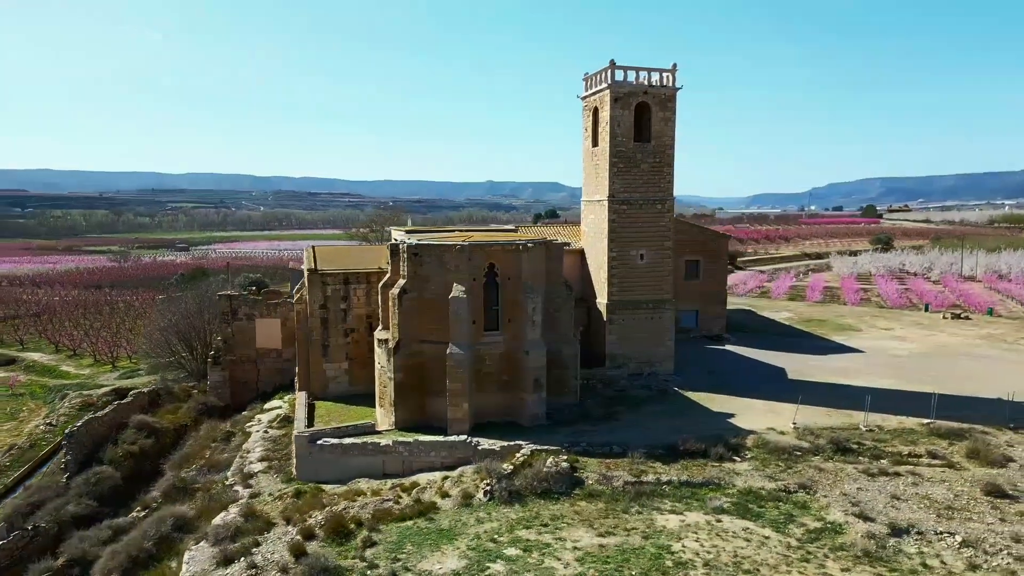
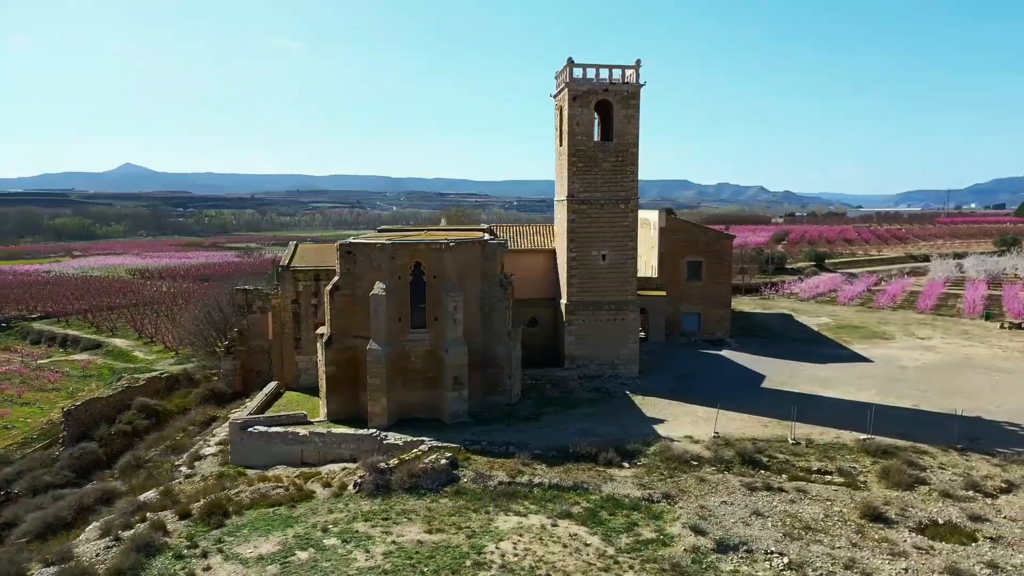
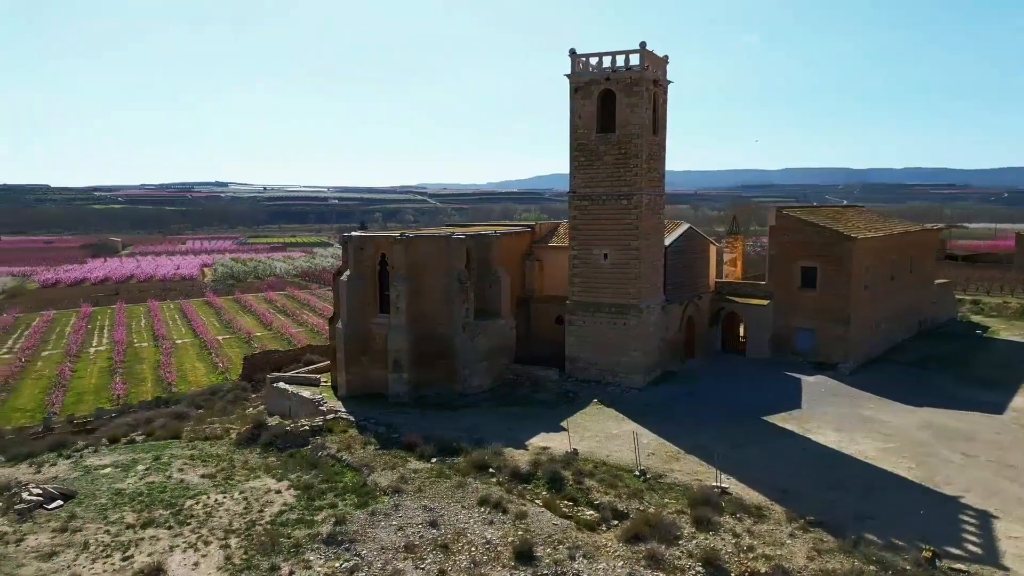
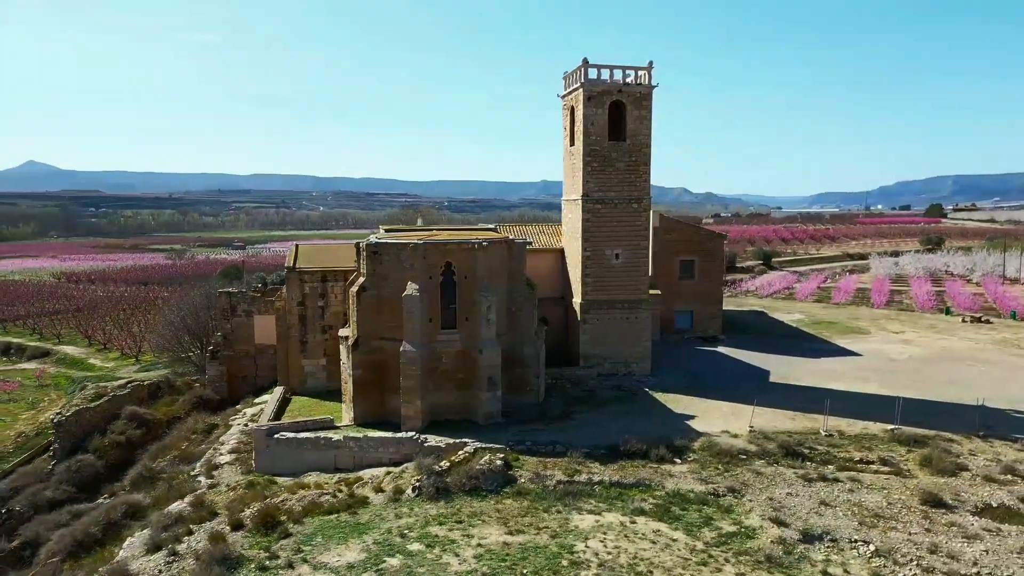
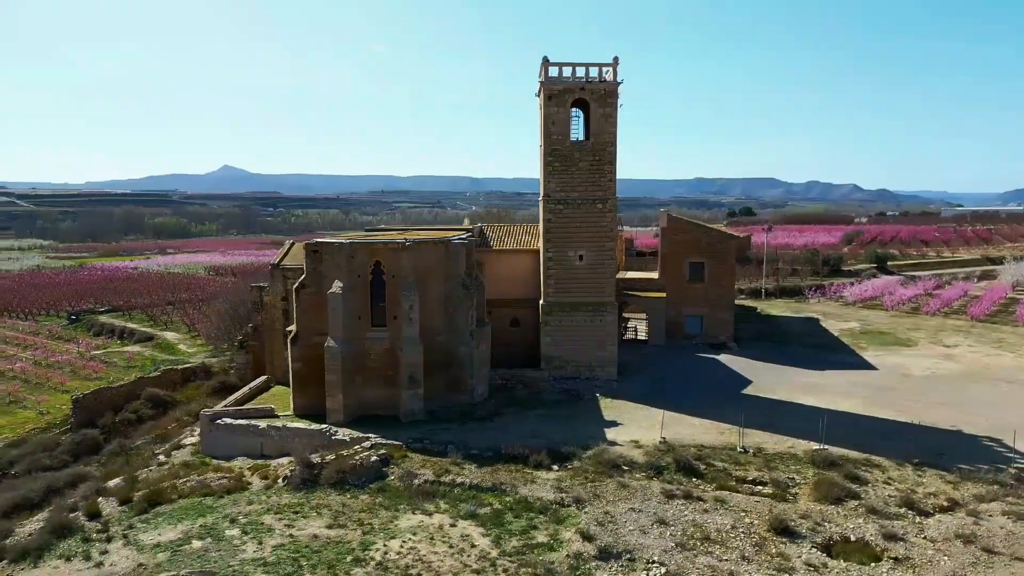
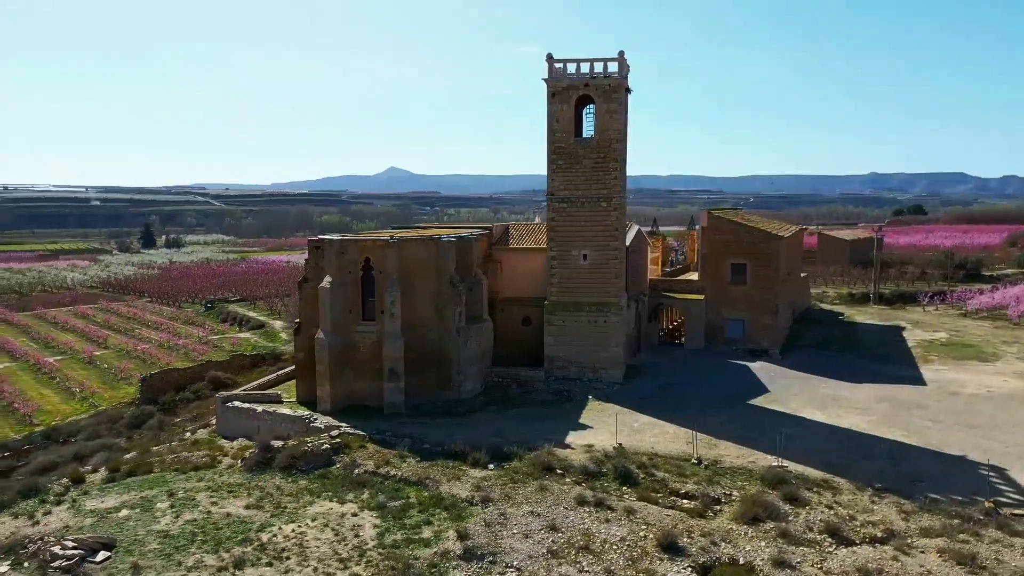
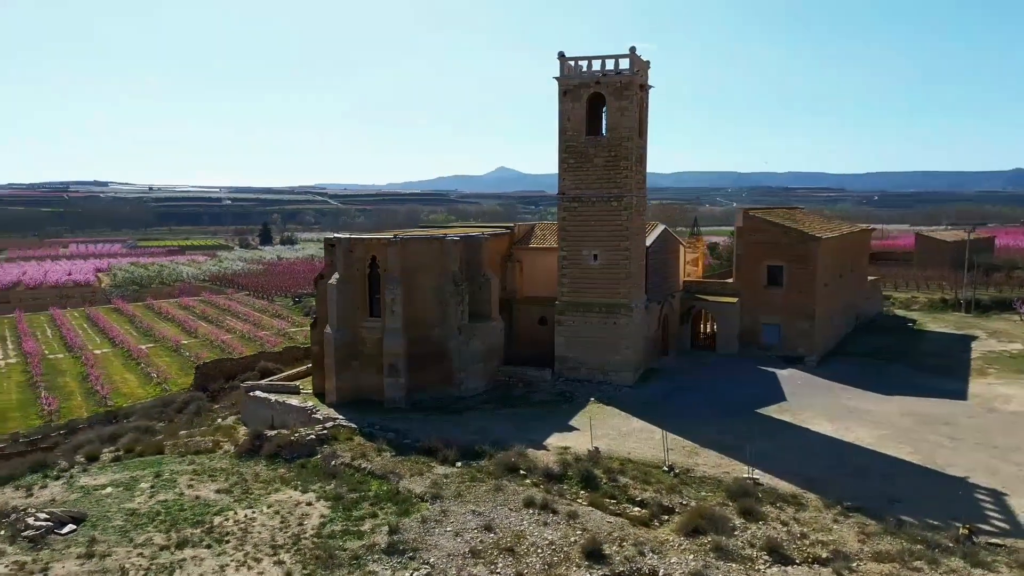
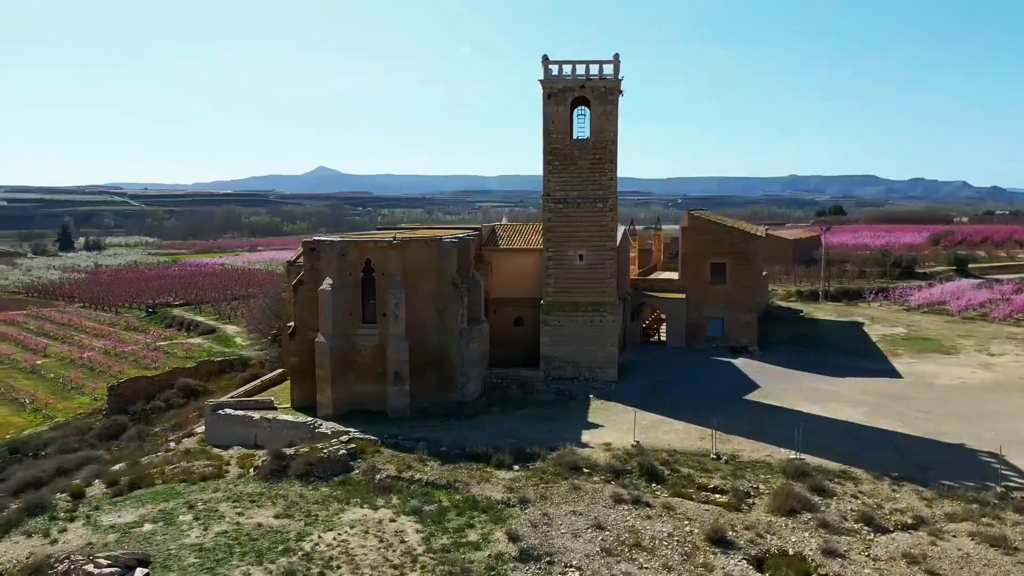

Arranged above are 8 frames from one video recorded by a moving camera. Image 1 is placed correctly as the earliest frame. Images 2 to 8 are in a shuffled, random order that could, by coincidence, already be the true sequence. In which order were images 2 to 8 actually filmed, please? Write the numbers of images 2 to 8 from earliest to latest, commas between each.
4, 2, 5, 8, 6, 7, 3
